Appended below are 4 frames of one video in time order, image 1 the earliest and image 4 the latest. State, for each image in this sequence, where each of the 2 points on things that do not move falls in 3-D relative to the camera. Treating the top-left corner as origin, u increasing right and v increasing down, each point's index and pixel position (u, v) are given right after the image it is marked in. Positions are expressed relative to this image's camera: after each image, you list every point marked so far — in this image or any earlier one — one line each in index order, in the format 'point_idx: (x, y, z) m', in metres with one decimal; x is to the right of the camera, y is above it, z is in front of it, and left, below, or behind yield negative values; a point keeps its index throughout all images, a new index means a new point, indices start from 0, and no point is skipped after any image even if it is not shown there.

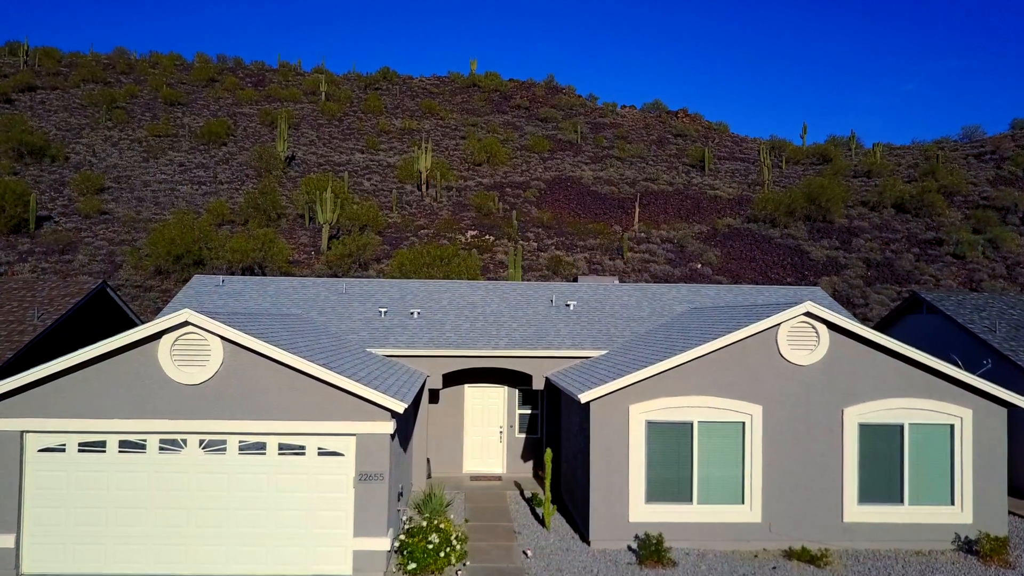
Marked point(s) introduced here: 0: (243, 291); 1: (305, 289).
0: (-3.2, 0.0, +8.9) m
1: (-2.5, 0.0, +9.1) m
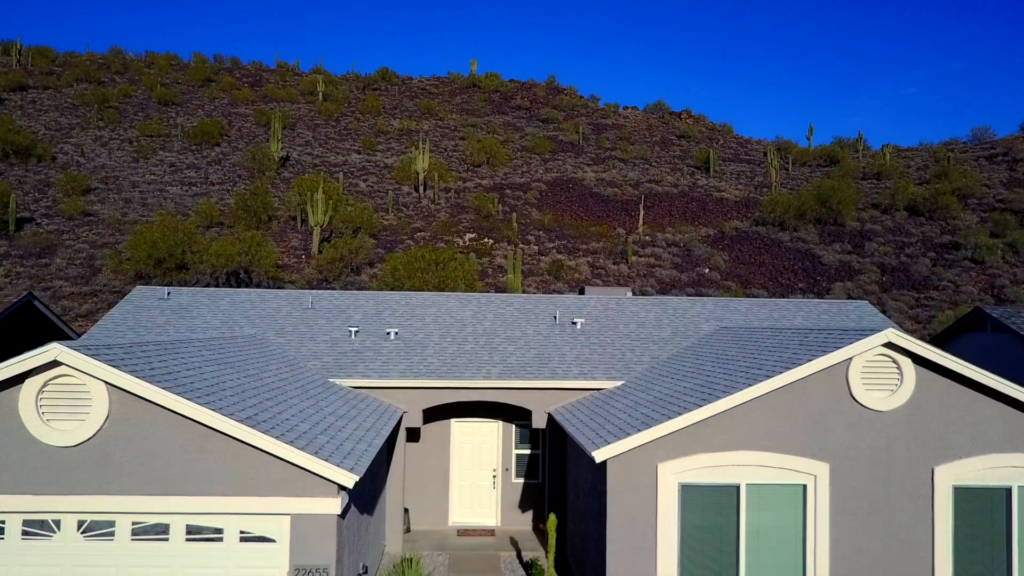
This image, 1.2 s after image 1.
0: (-3.2, -0.2, +7.6) m
1: (-2.5, -0.2, +7.7) m
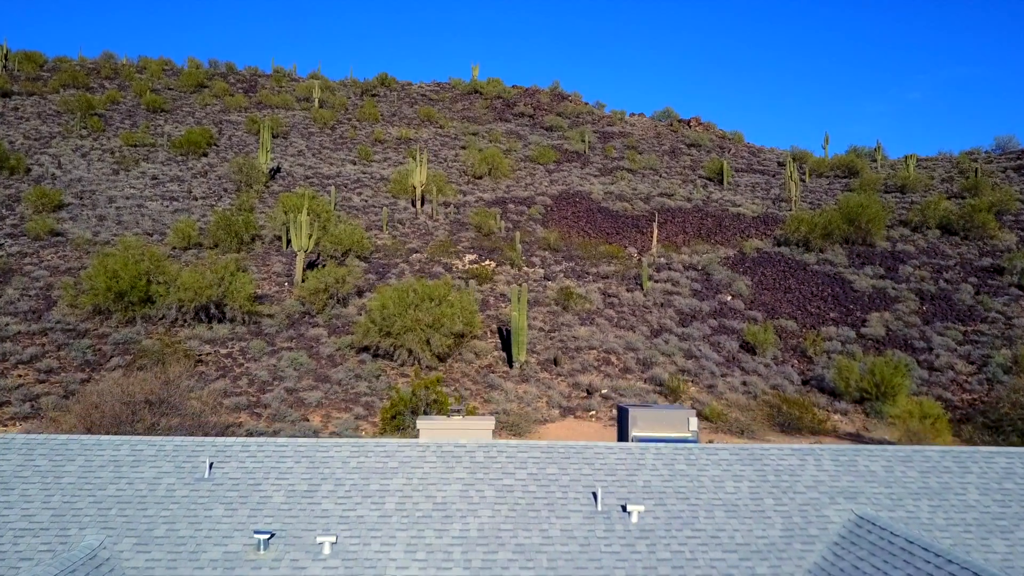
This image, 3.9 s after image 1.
0: (-3.2, -1.2, +4.8) m
1: (-2.4, -1.2, +4.9) m
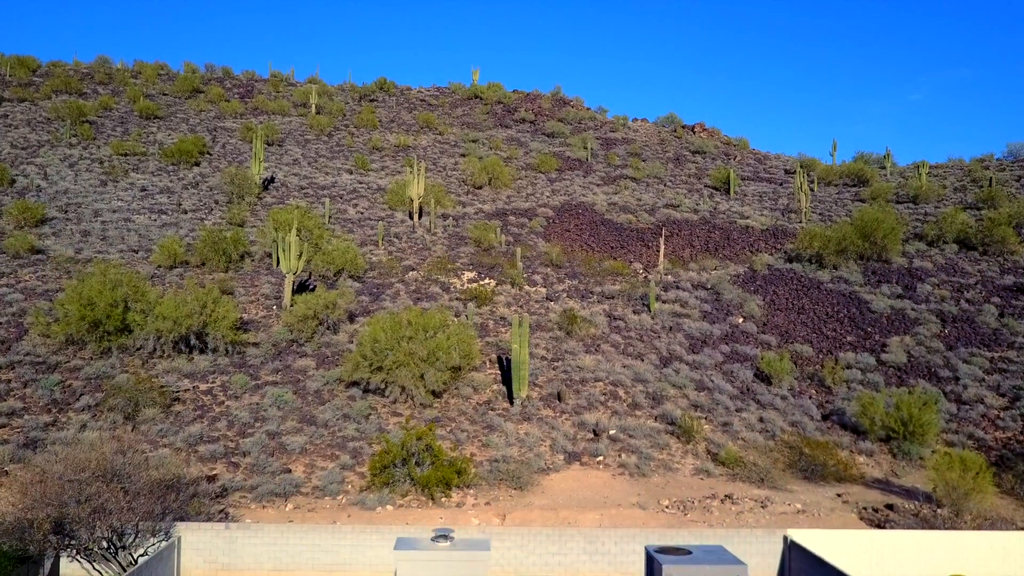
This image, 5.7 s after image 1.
0: (-3.2, -2.0, +3.4) m
1: (-2.4, -2.0, +3.5) m
